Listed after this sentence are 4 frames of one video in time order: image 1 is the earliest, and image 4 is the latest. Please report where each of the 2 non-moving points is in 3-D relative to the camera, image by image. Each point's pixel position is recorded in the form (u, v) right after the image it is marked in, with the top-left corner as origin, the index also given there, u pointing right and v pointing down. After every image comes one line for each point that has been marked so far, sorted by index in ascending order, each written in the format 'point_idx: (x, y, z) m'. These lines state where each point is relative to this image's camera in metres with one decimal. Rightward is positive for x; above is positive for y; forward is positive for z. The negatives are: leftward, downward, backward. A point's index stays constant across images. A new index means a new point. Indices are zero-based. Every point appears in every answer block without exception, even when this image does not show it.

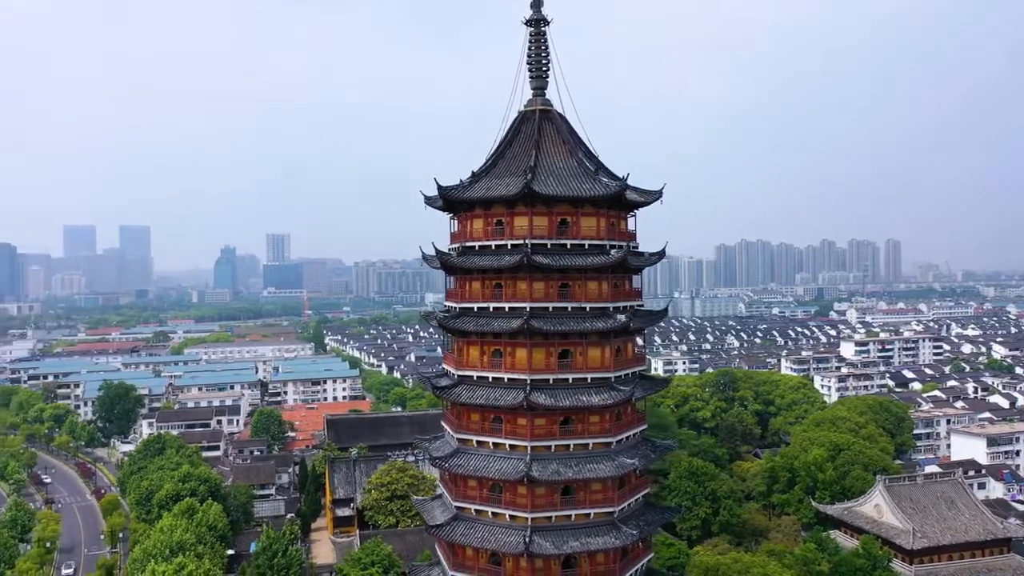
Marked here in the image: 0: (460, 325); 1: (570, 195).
0: (-1.5, -0.9, +19.4) m
1: (+1.3, +2.2, +18.9) m
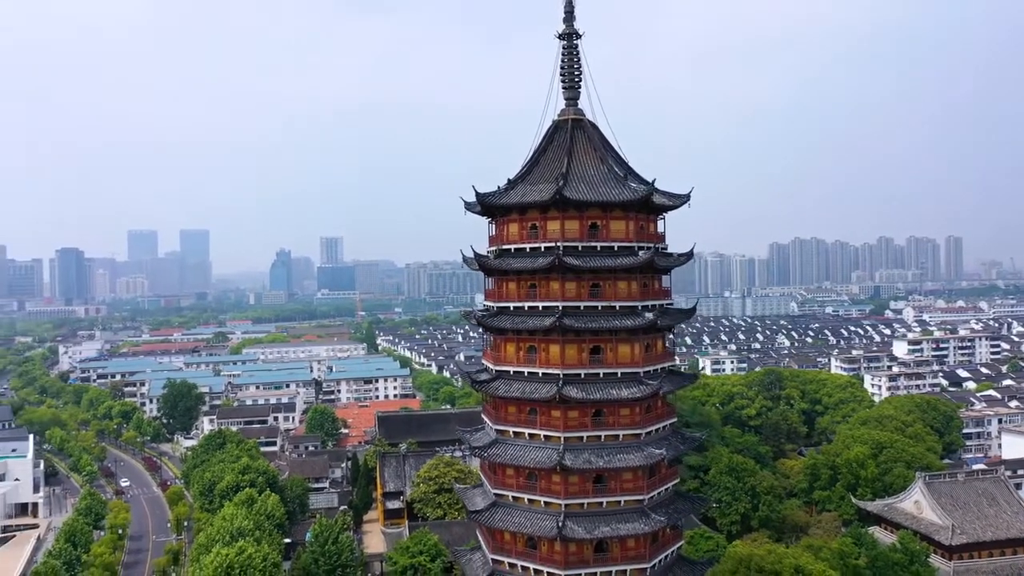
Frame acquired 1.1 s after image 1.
0: (-0.4, -0.9, +20.4) m
1: (+2.2, +2.2, +19.7) m
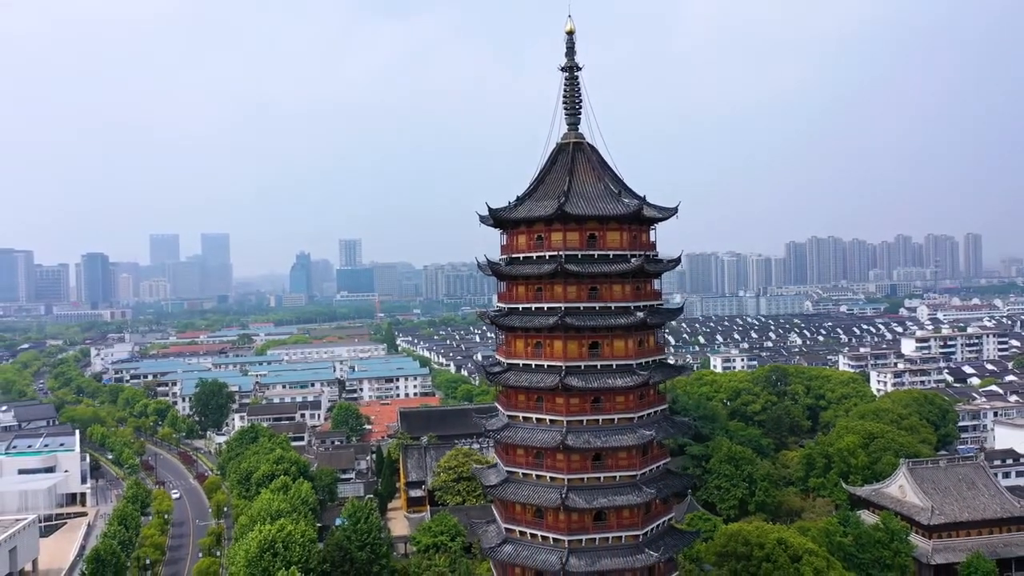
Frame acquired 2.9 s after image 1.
0: (-0.1, -1.0, +22.6) m
1: (+2.5, +2.2, +21.9) m
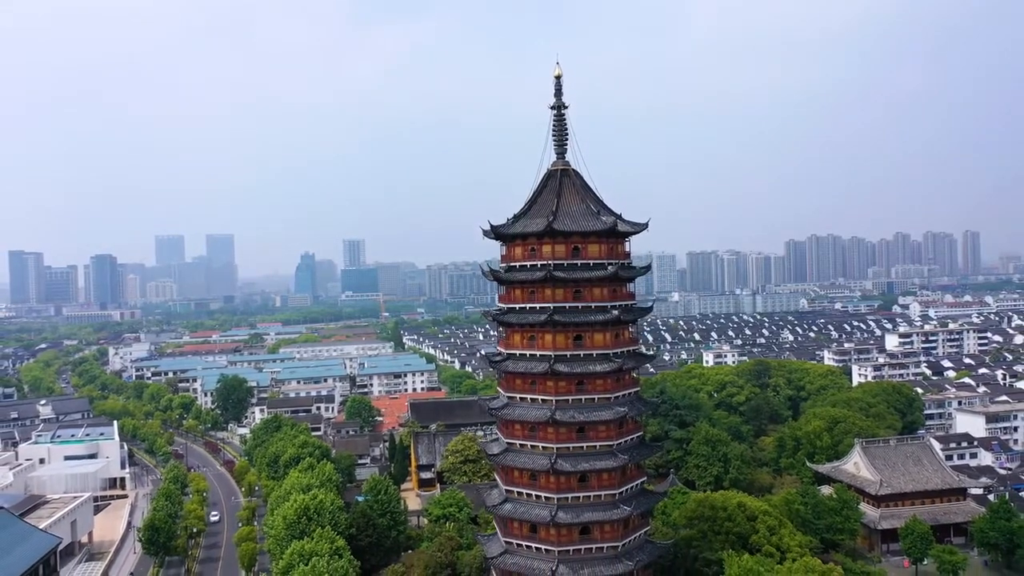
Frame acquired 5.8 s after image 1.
0: (-0.1, -1.1, +26.3) m
1: (+2.5, +2.1, +25.5) m
